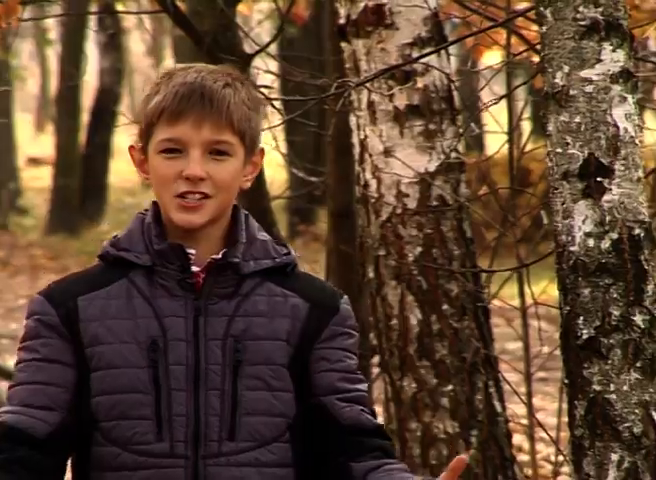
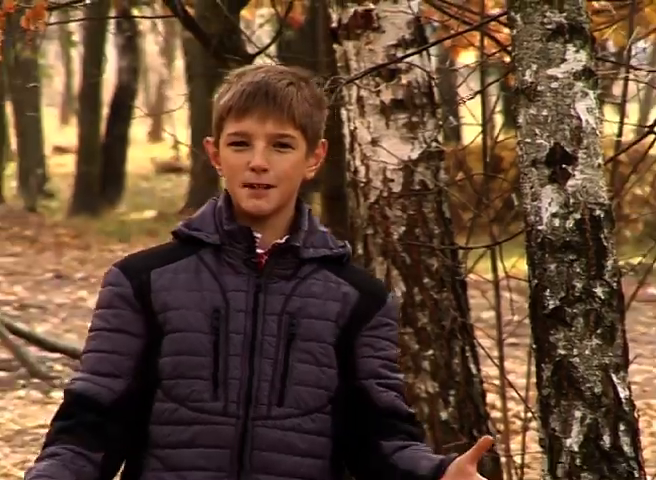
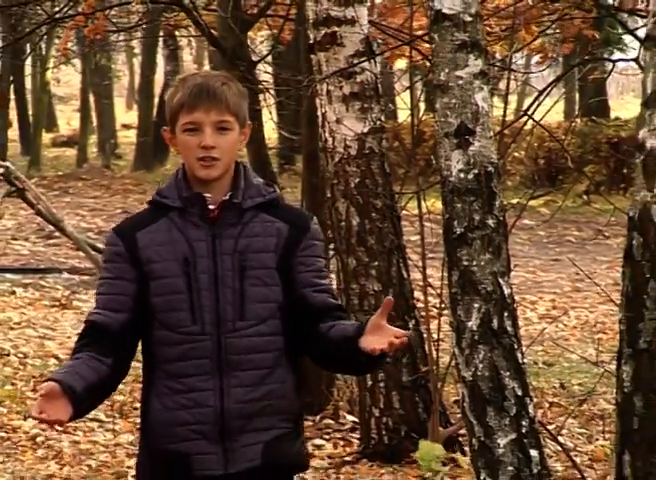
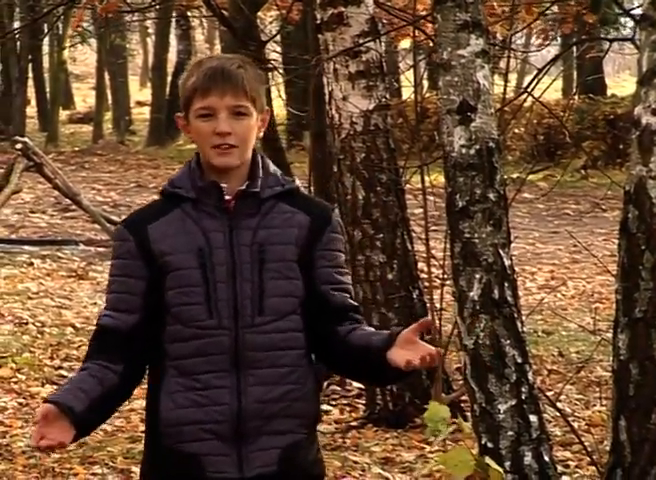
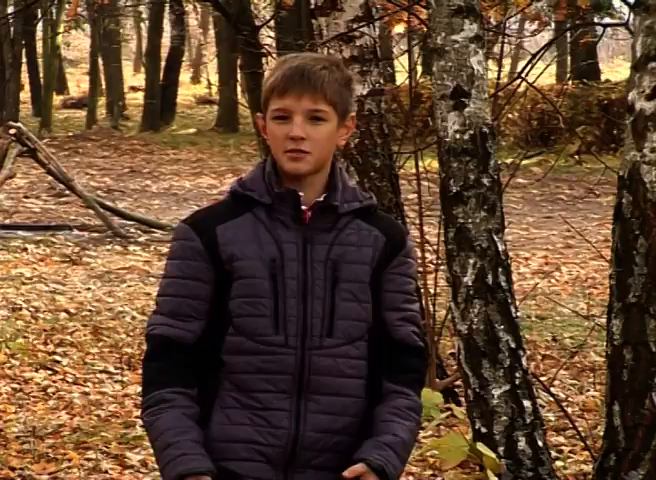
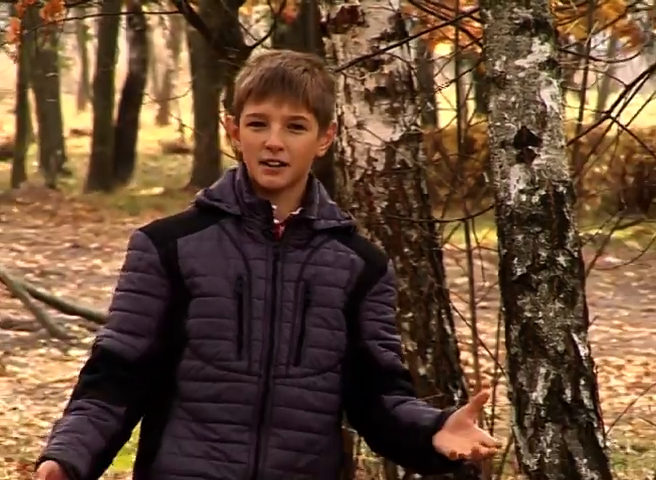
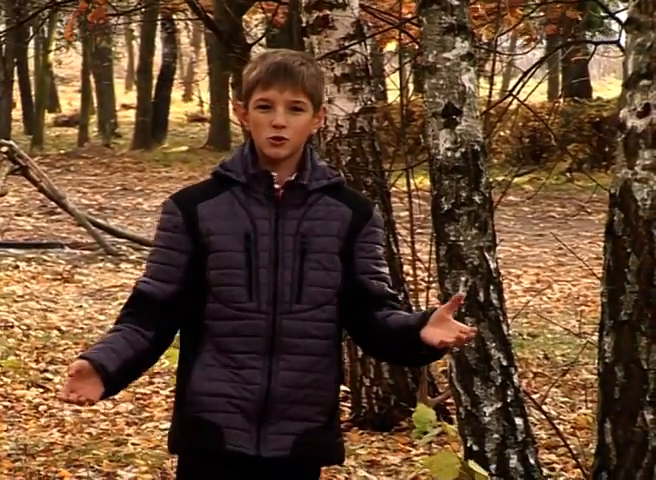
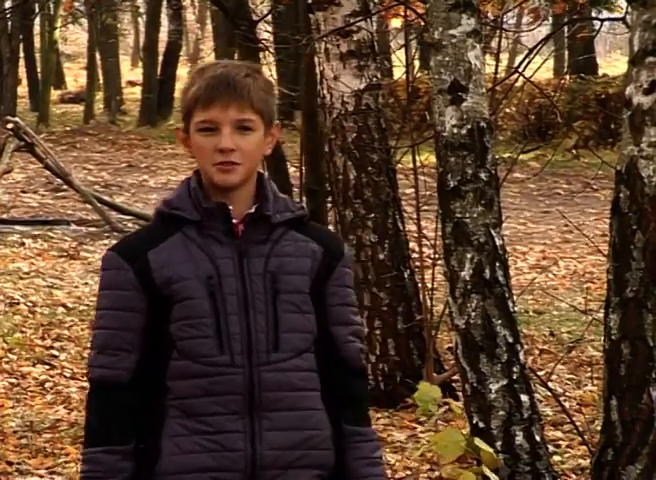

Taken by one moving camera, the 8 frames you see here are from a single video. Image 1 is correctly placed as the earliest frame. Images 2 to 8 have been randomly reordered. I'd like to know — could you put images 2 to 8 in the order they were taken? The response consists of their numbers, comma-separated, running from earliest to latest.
2, 6, 3, 7, 4, 5, 8
